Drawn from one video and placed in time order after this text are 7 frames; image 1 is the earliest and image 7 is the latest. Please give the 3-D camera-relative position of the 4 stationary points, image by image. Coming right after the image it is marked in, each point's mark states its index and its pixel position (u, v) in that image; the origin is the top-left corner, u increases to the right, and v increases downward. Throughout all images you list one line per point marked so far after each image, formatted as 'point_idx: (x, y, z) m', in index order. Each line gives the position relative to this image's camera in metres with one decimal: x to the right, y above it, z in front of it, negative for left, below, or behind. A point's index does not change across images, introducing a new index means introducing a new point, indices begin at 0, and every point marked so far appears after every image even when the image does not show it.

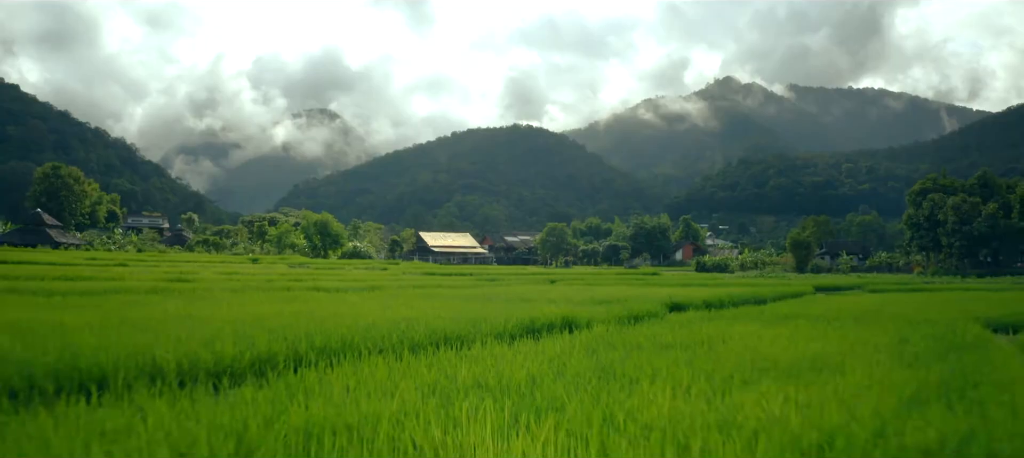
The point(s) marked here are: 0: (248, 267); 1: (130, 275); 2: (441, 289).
0: (-7.0, -1.0, +15.8) m
1: (-7.4, -0.8, +11.6) m
2: (-1.3, -1.3, +12.6) m
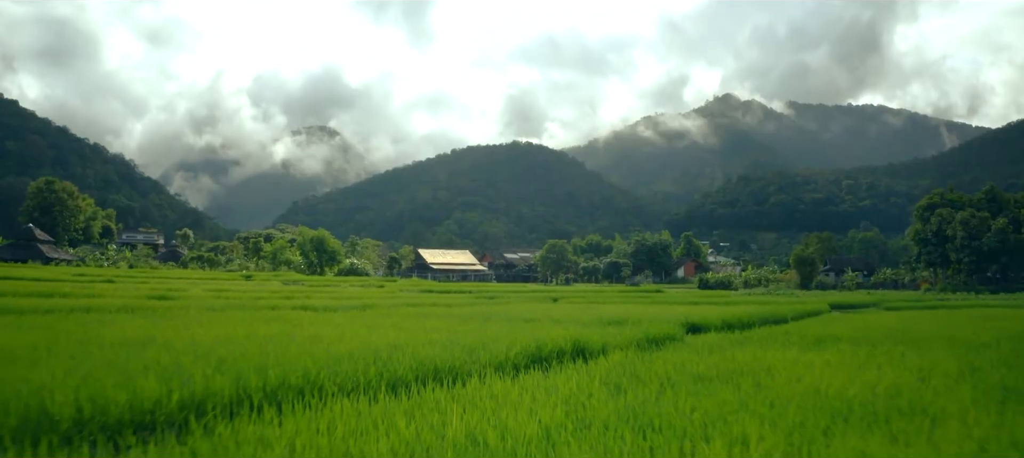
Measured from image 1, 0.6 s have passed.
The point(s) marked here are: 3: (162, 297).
0: (-7.0, -1.4, +15.3) m
1: (-7.4, -1.1, +11.1) m
2: (-1.3, -1.6, +12.1) m
3: (-6.0, -1.1, +10.1) m
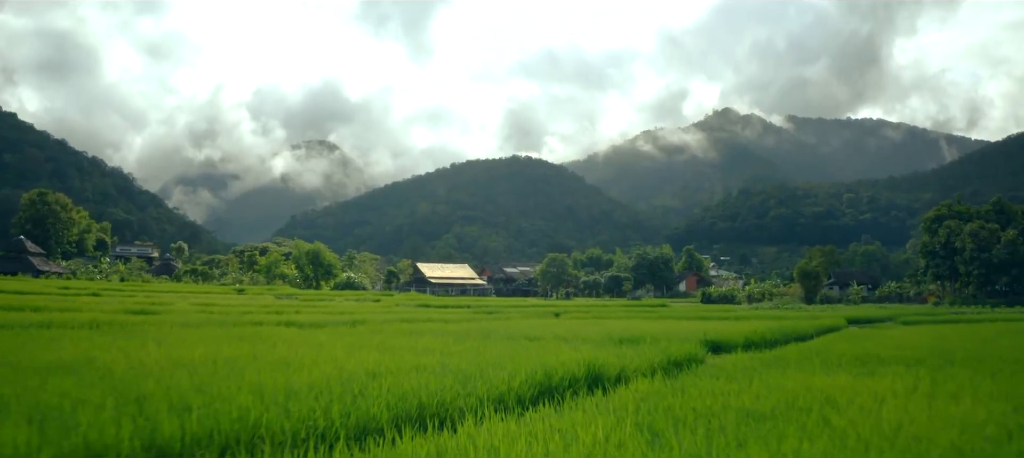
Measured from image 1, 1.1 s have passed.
0: (-7.0, -1.7, +14.8) m
1: (-7.4, -1.3, +10.6) m
2: (-1.3, -1.9, +11.6) m
3: (-6.0, -1.3, +9.6) m
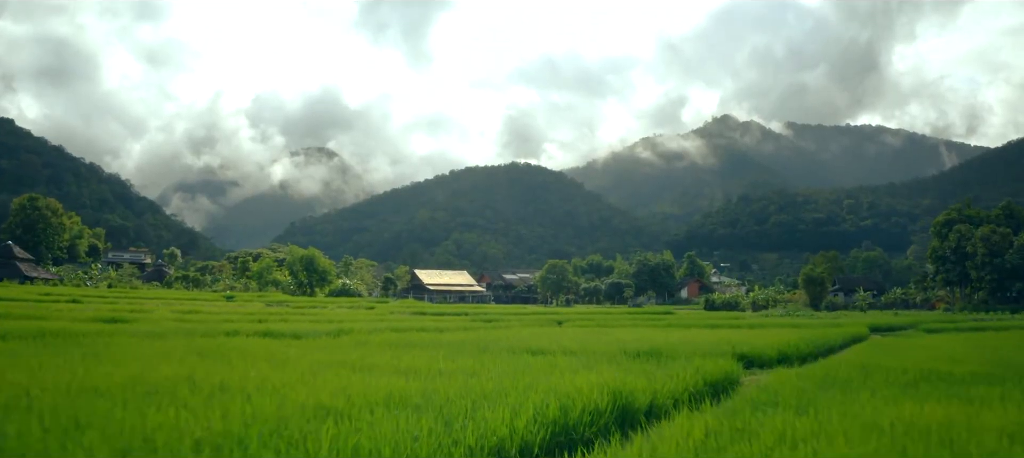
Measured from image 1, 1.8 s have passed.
0: (-7.0, -1.8, +14.2) m
1: (-7.4, -1.4, +10.0) m
2: (-1.3, -1.9, +11.0) m
3: (-6.0, -1.4, +9.0) m
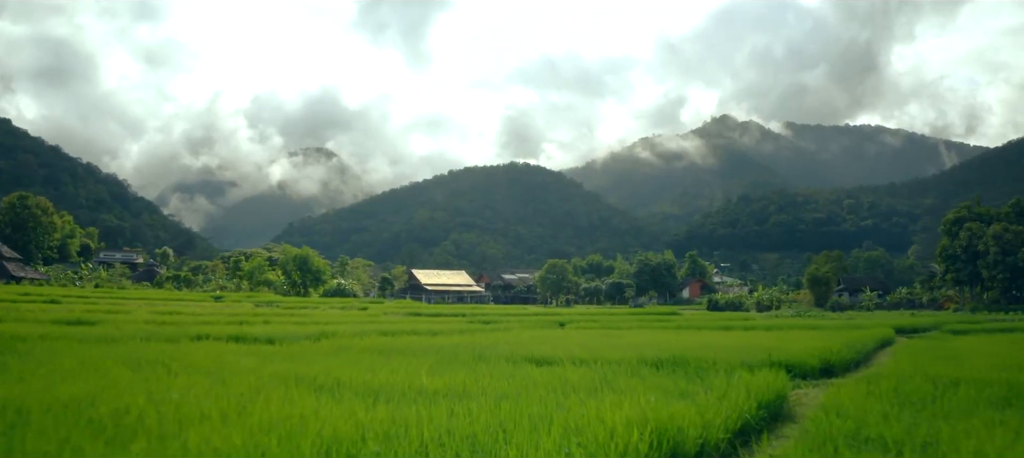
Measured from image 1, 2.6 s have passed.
0: (-7.0, -1.7, +13.6) m
1: (-7.4, -1.3, +9.4) m
2: (-1.3, -1.9, +10.4) m
3: (-6.0, -1.3, +8.4) m
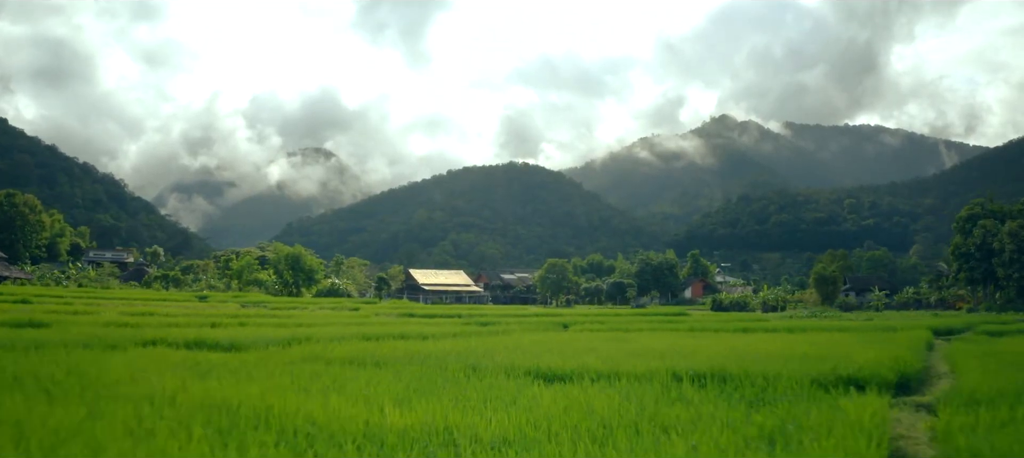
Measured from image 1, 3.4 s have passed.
0: (-7.0, -1.6, +12.9) m
1: (-7.4, -1.2, +8.6) m
2: (-1.3, -1.8, +9.7) m
3: (-6.0, -1.2, +7.7) m
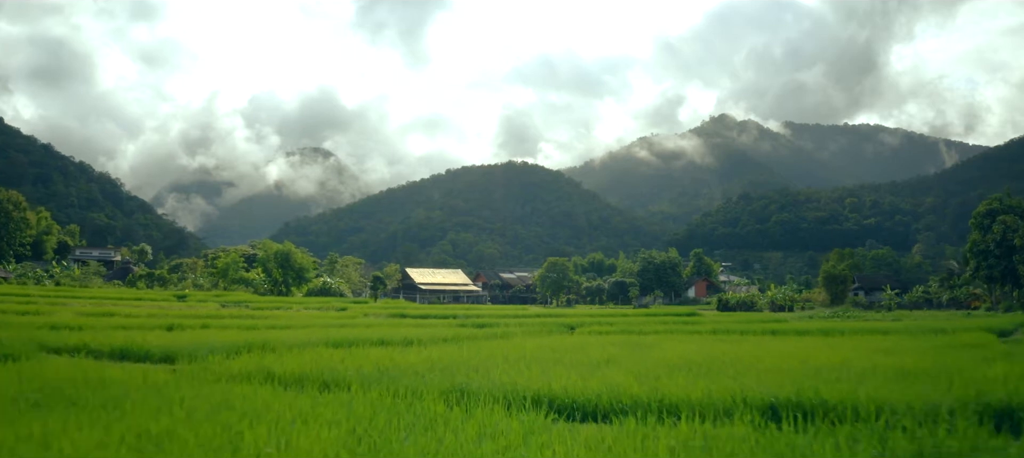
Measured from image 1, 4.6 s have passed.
0: (-7.0, -1.5, +12.0) m
1: (-7.4, -1.1, +7.7) m
2: (-1.3, -1.7, +8.8) m
3: (-6.0, -1.1, +6.8) m
